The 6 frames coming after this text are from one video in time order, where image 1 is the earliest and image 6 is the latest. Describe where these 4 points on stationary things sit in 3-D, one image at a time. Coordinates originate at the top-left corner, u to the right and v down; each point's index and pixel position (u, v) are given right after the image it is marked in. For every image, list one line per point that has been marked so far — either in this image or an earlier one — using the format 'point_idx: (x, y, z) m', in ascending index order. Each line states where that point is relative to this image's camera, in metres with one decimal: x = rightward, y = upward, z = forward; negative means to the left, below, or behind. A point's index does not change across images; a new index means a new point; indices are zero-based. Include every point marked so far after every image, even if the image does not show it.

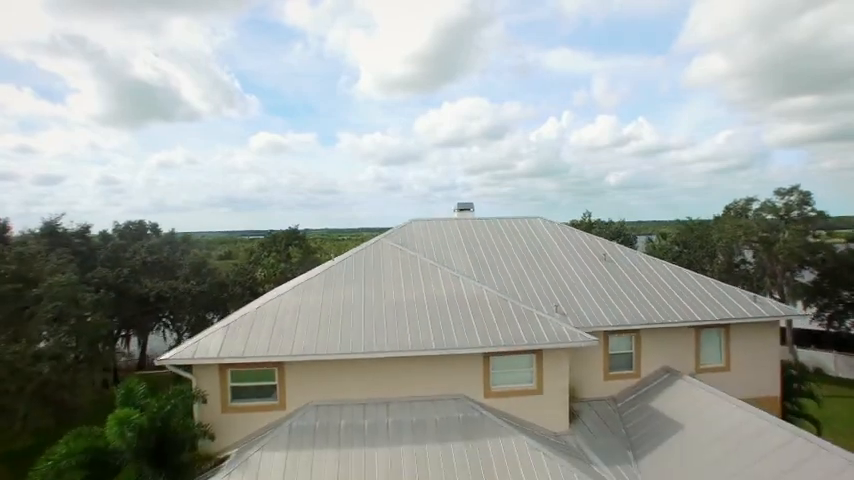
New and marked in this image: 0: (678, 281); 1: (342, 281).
0: (+9.1, -1.5, +16.6) m
1: (-2.7, -1.3, +14.7) m
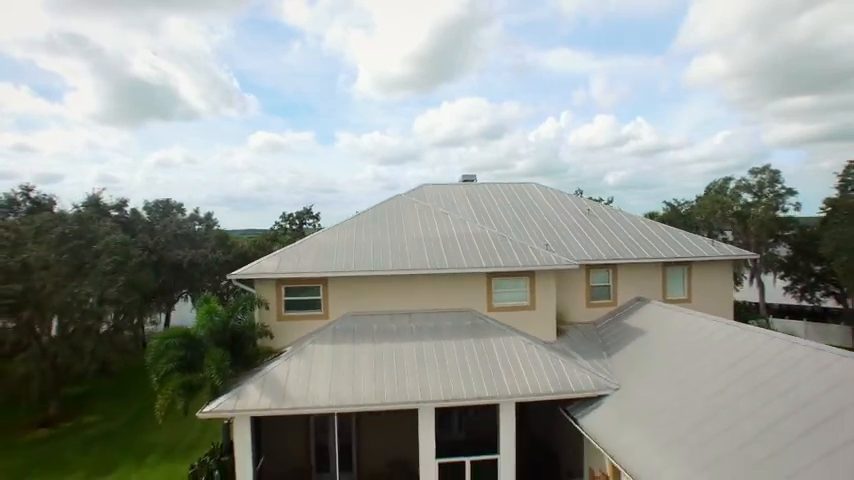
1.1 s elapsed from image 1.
0: (+9.6, +0.4, +19.7) m
1: (-2.2, +0.6, +17.8) m
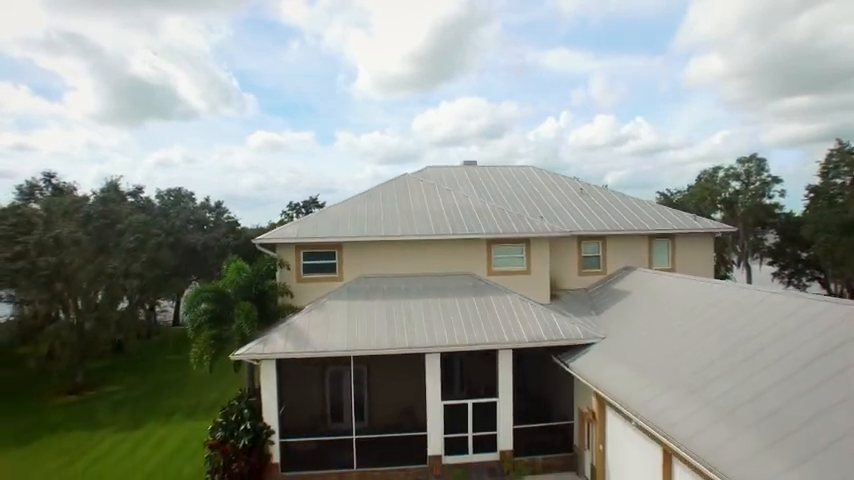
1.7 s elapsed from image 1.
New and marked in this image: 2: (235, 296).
0: (+9.8, +1.5, +21.3) m
1: (-2.0, +1.7, +19.3) m
2: (-6.4, -1.9, +15.0) m
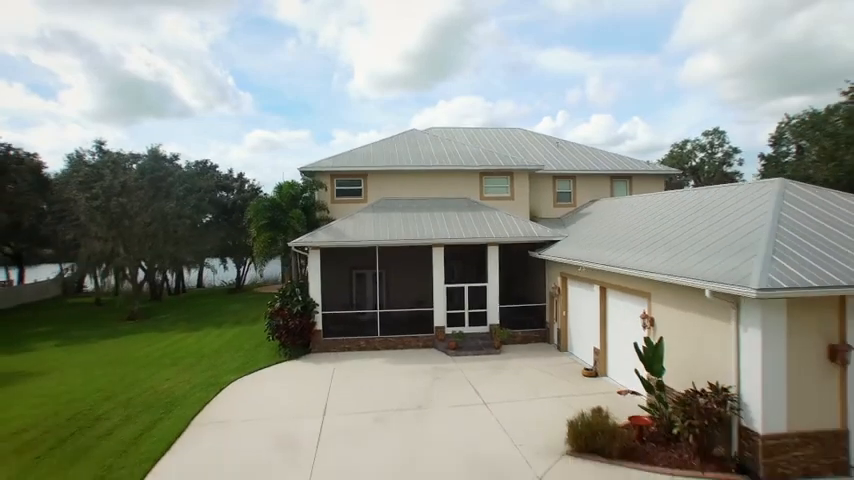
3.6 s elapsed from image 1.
0: (+10.0, +4.8, +26.0) m
1: (-1.7, +4.9, +24.0) m
2: (-6.1, +1.4, +19.7) m
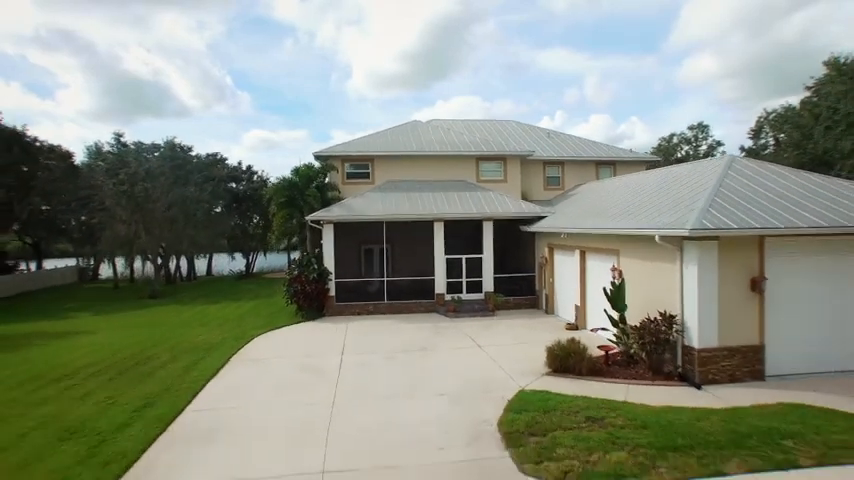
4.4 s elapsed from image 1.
0: (+10.1, +5.9, +28.3) m
1: (-1.7, +6.1, +26.3) m
2: (-6.0, +2.5, +21.9) m
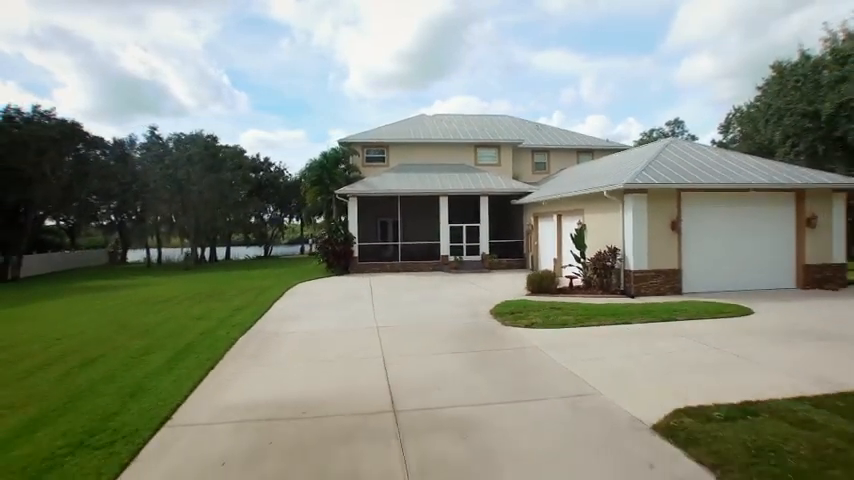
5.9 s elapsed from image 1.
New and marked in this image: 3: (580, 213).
0: (+10.4, +7.5, +32.8) m
1: (-1.3, +7.7, +30.7) m
2: (-5.6, +4.1, +26.3) m
3: (+6.5, +1.1, +19.2) m
